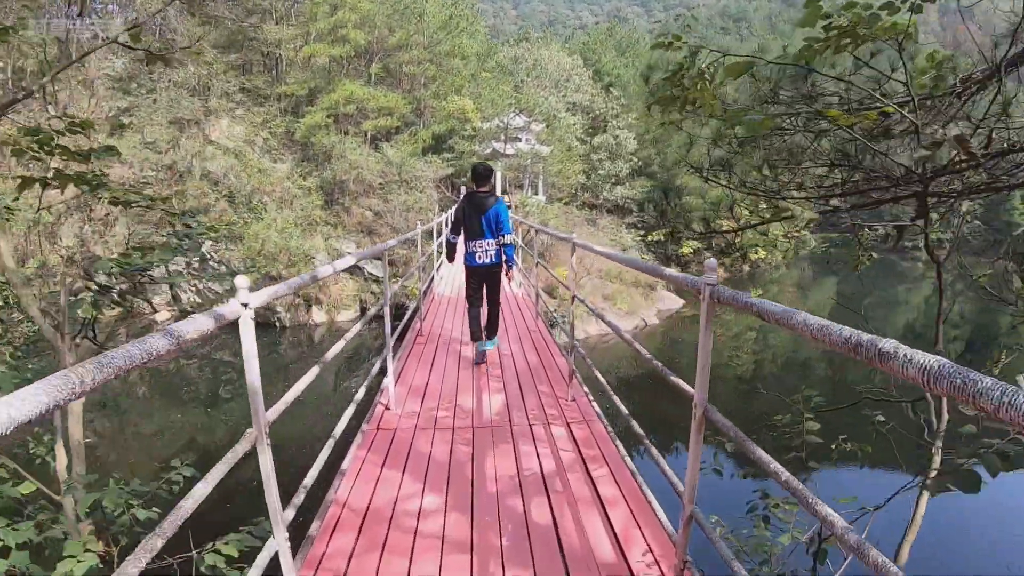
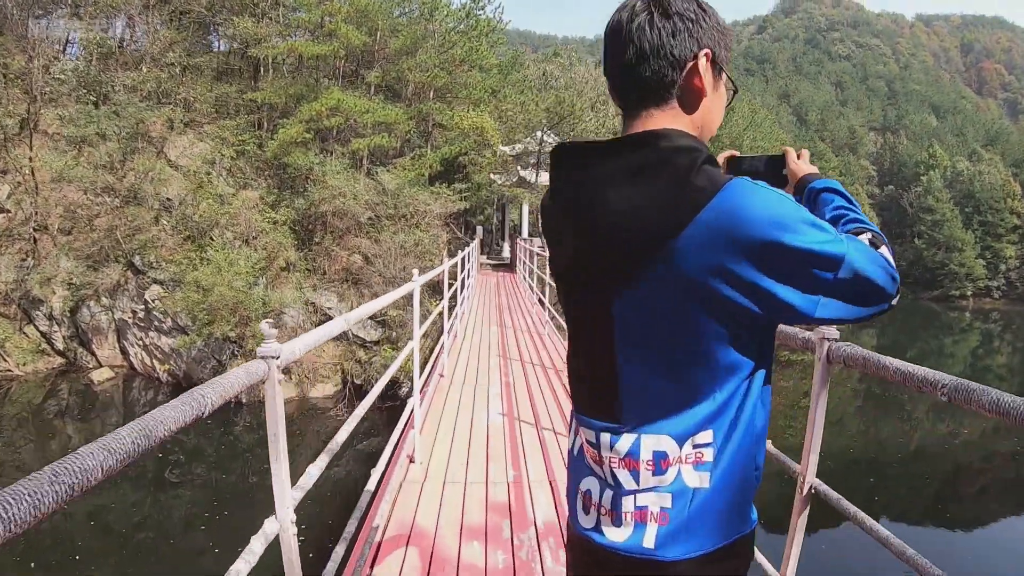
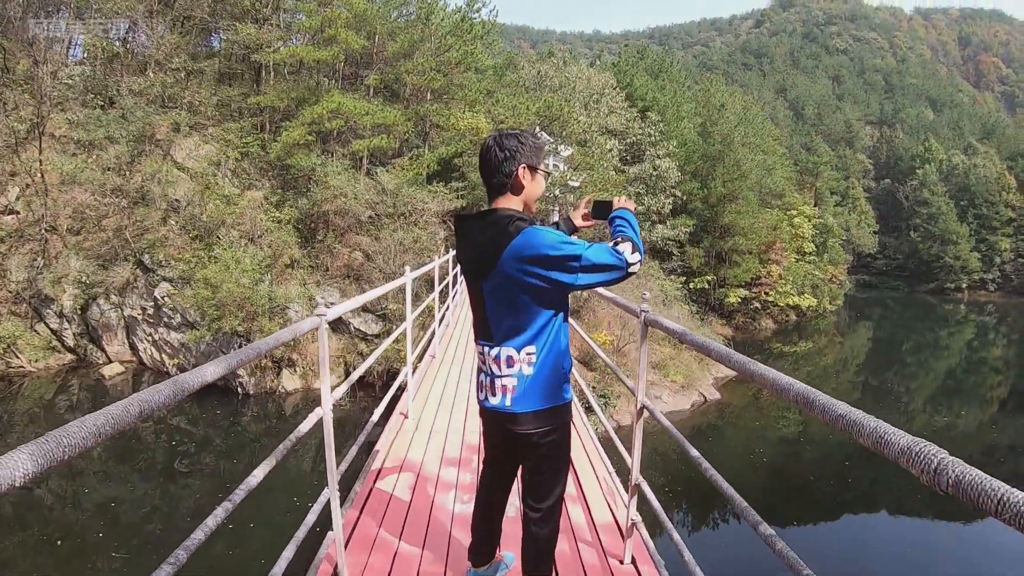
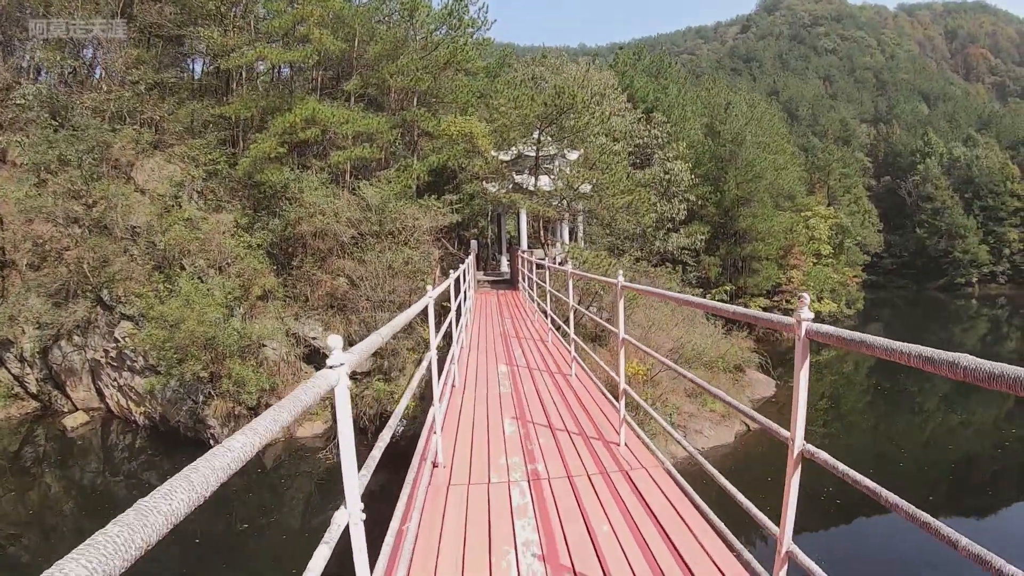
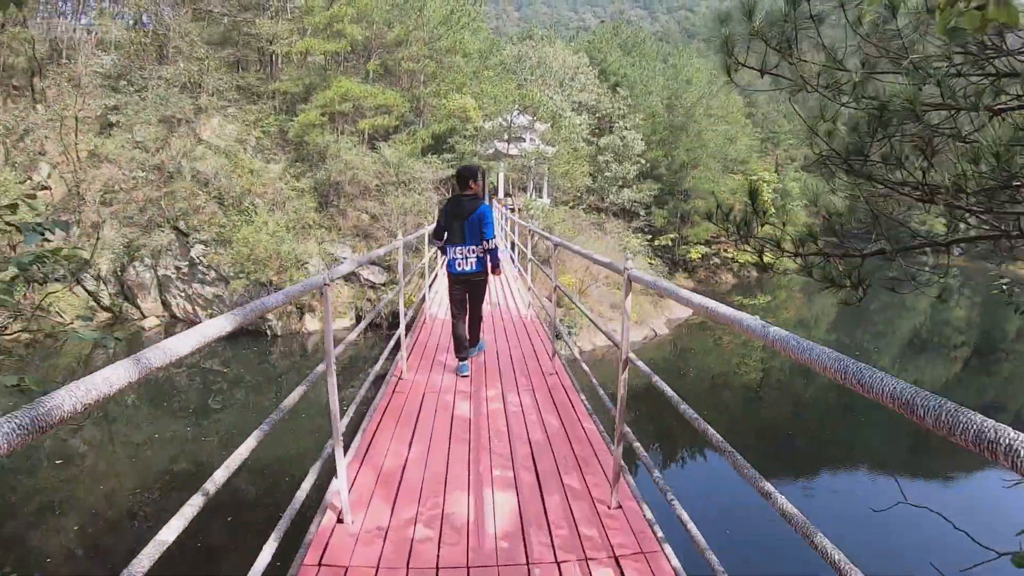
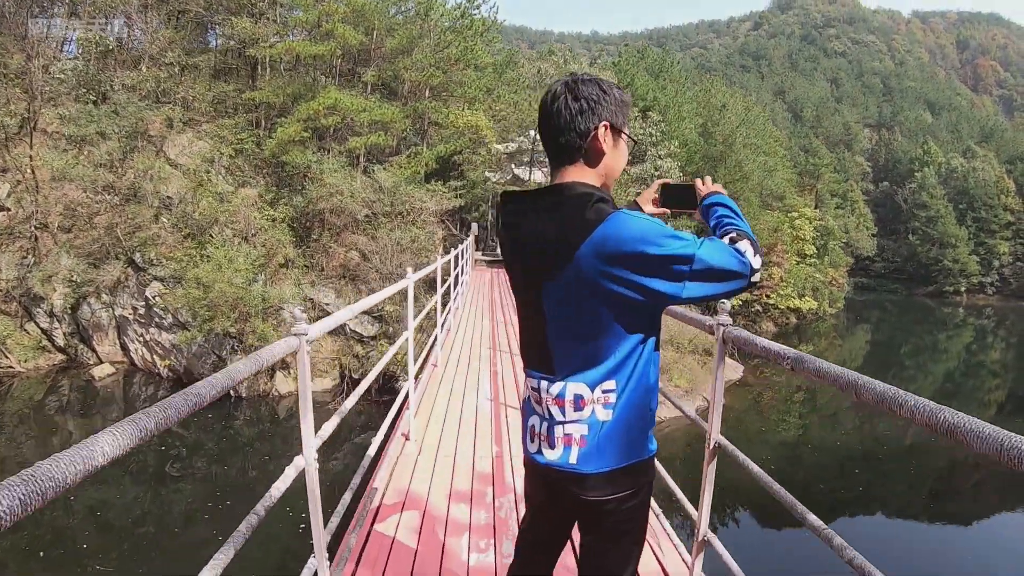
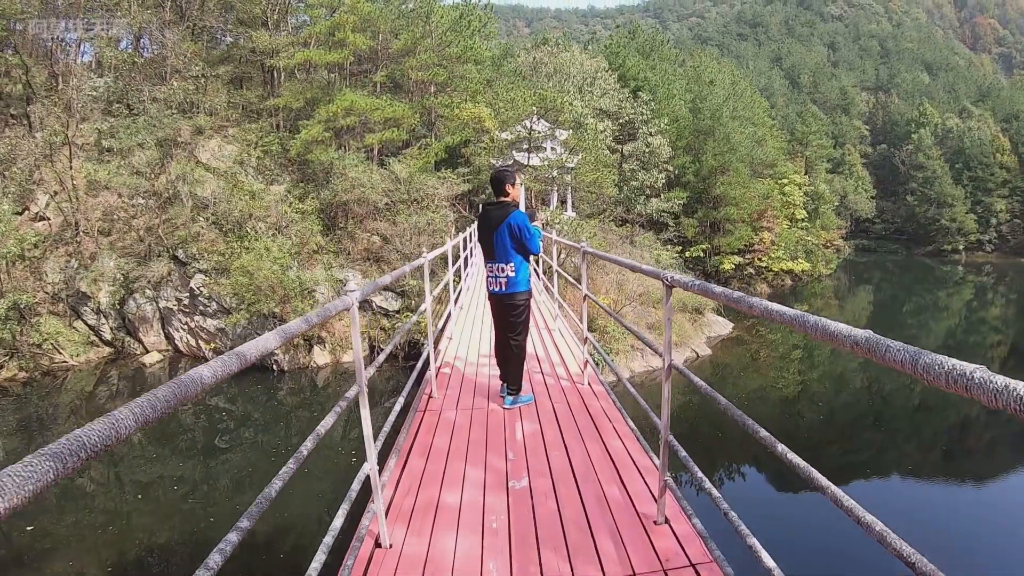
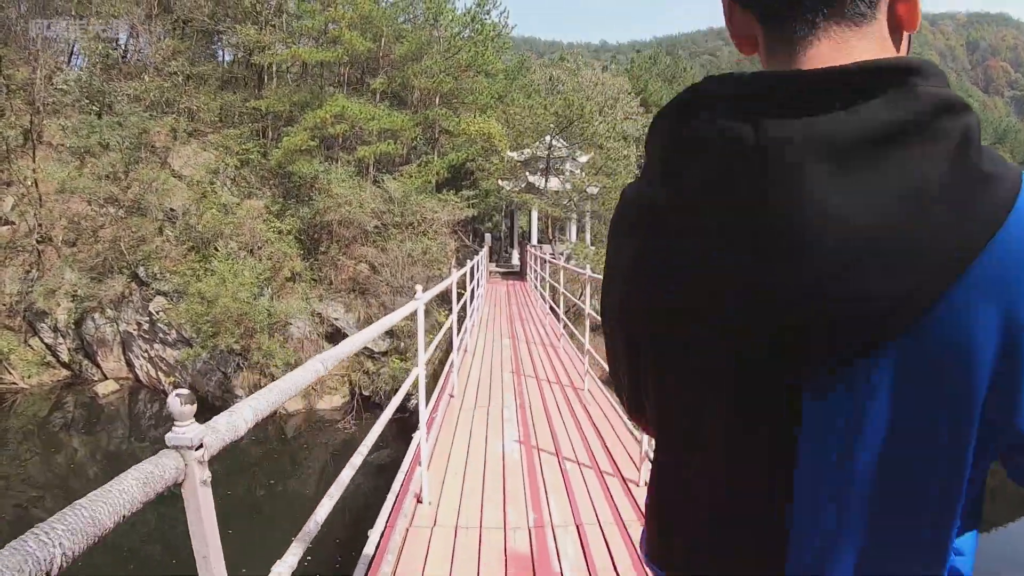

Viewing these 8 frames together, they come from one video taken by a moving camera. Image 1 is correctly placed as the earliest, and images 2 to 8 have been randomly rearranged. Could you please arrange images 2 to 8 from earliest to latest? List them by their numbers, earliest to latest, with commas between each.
5, 7, 3, 6, 2, 8, 4
